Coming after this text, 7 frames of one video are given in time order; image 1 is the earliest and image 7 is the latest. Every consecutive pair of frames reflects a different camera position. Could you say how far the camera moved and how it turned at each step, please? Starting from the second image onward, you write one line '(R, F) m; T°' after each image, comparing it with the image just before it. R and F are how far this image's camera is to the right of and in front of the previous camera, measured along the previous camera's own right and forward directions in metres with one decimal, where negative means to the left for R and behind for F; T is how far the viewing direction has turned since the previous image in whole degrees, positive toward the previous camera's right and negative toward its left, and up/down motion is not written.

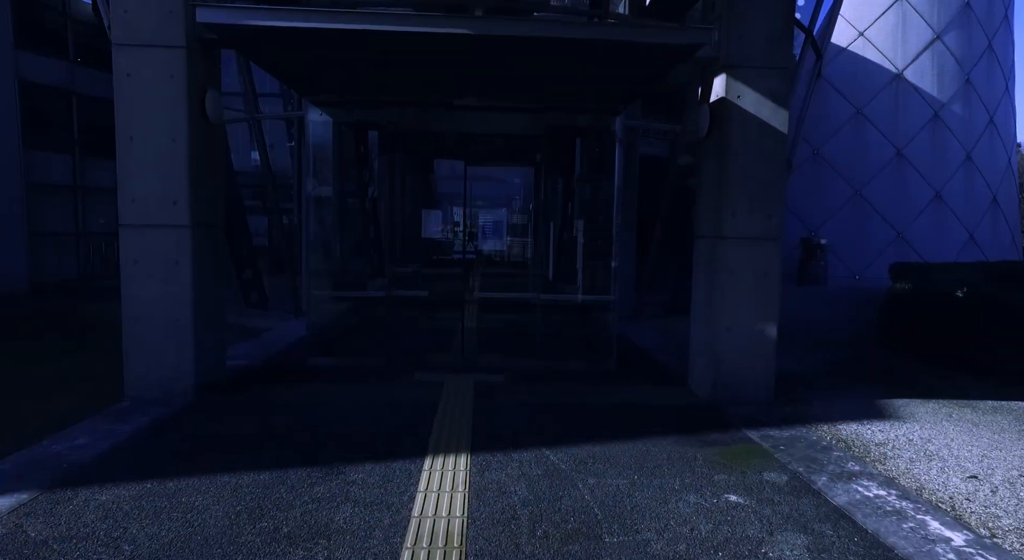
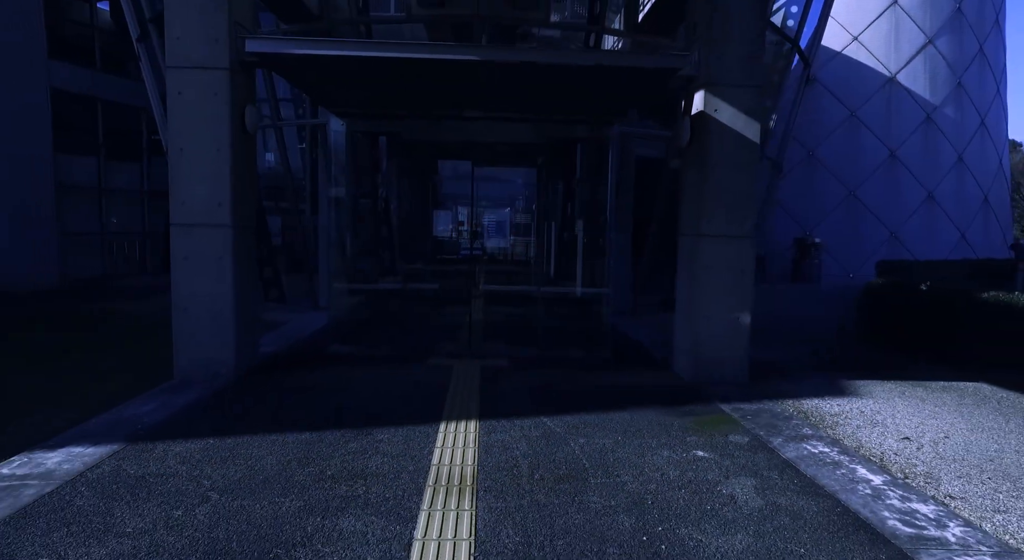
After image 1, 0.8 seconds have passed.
(0.0, -0.7) m; 0°
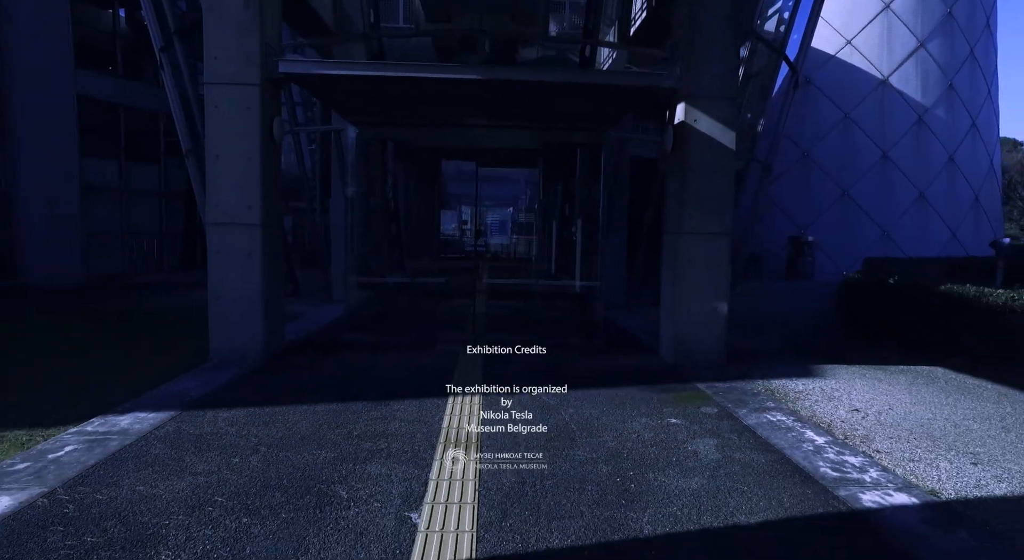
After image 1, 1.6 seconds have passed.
(0.0, -0.7) m; 0°
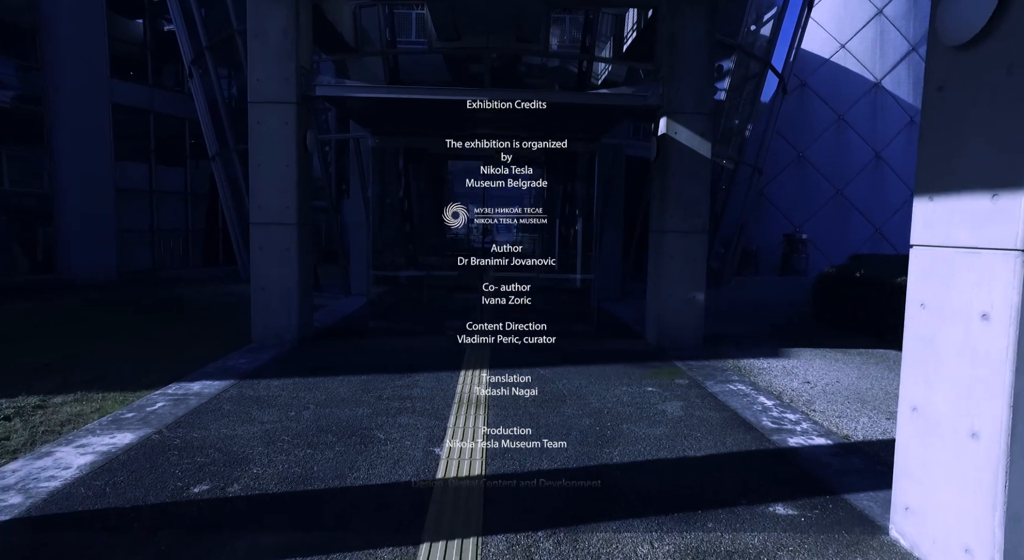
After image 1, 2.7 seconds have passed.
(0.0, -1.0) m; -1°
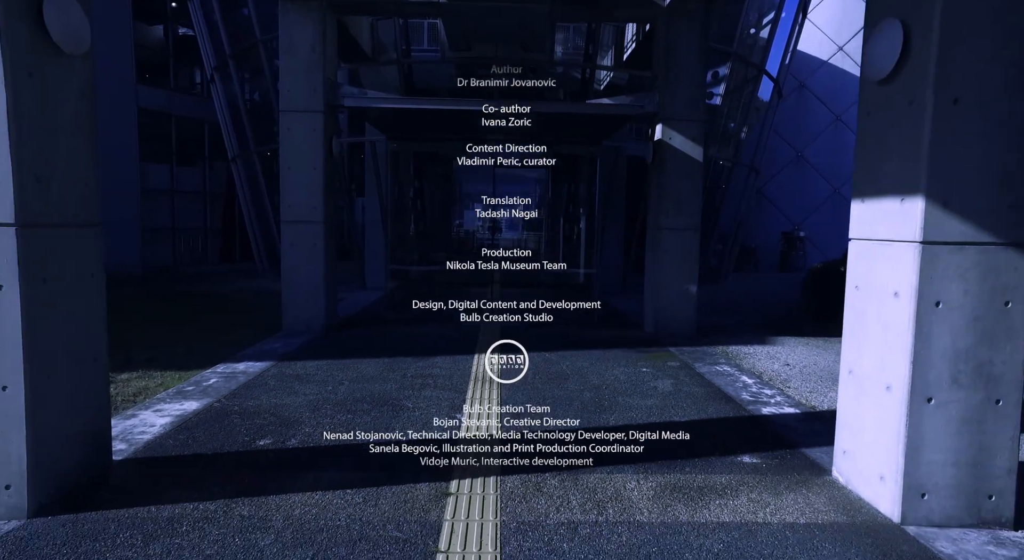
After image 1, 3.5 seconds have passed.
(-0.1, -0.7) m; 0°
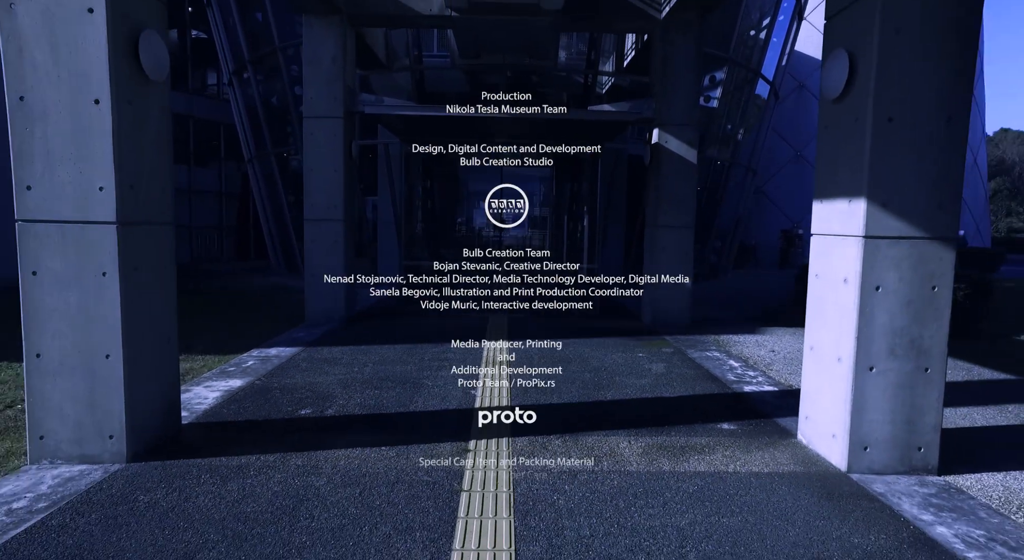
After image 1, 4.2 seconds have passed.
(0.0, -0.6) m; 0°
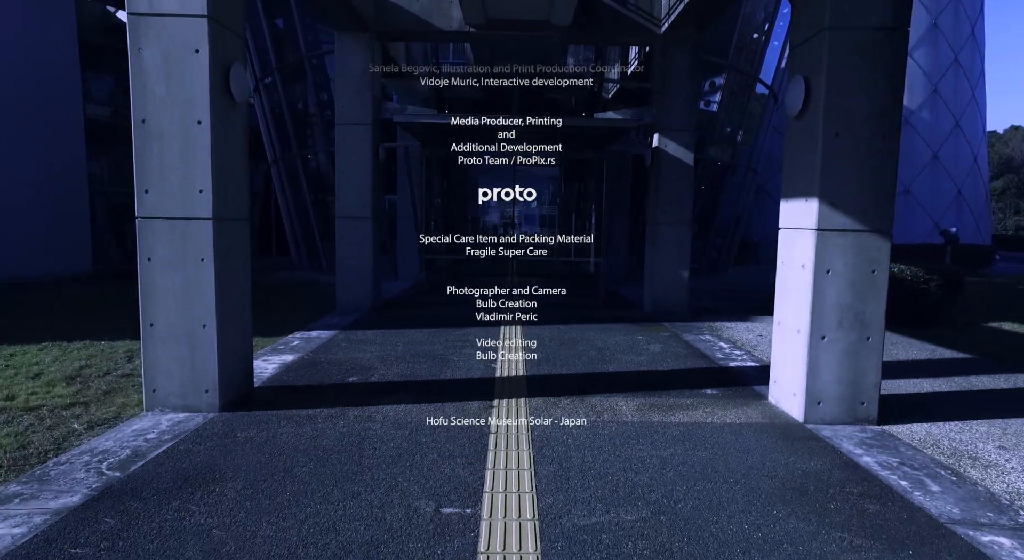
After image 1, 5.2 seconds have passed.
(-0.1, -0.9) m; -1°
